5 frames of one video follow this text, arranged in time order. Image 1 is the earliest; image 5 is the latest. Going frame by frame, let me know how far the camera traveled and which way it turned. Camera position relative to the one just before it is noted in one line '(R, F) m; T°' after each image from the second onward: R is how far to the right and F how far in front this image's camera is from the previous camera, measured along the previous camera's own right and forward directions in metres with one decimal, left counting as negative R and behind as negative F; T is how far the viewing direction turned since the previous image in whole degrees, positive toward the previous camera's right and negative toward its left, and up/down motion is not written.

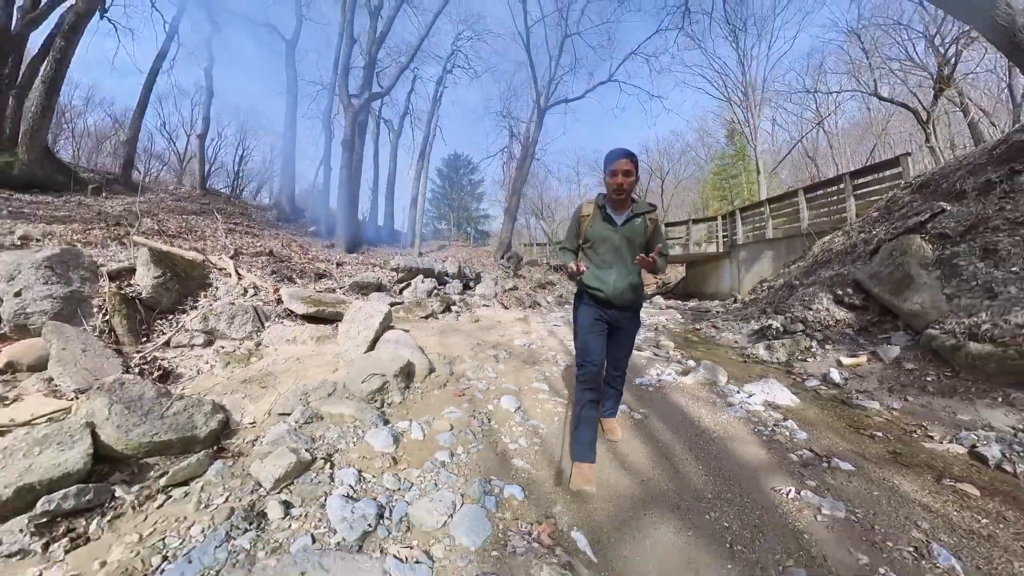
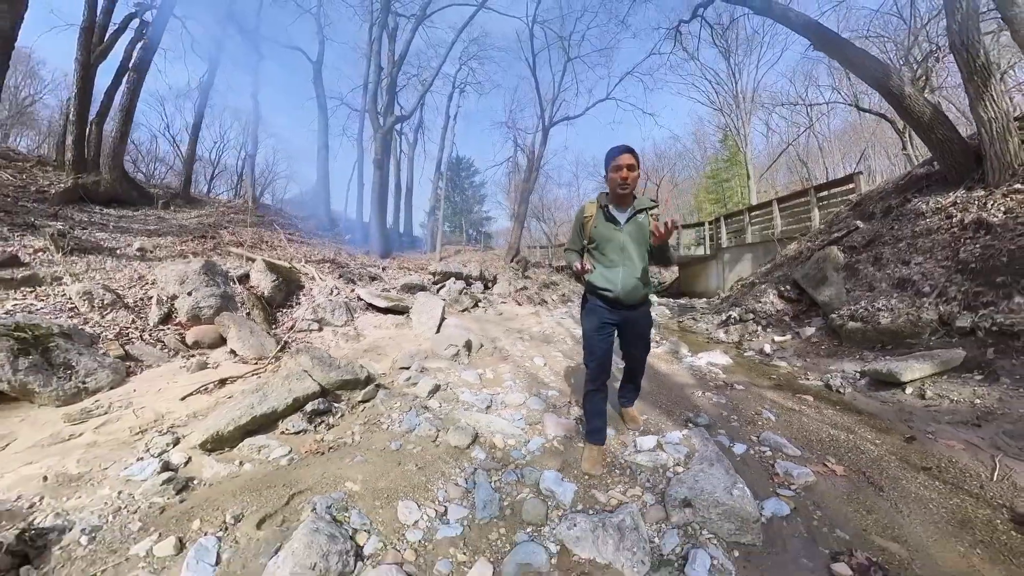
(-0.3, -1.4) m; 0°
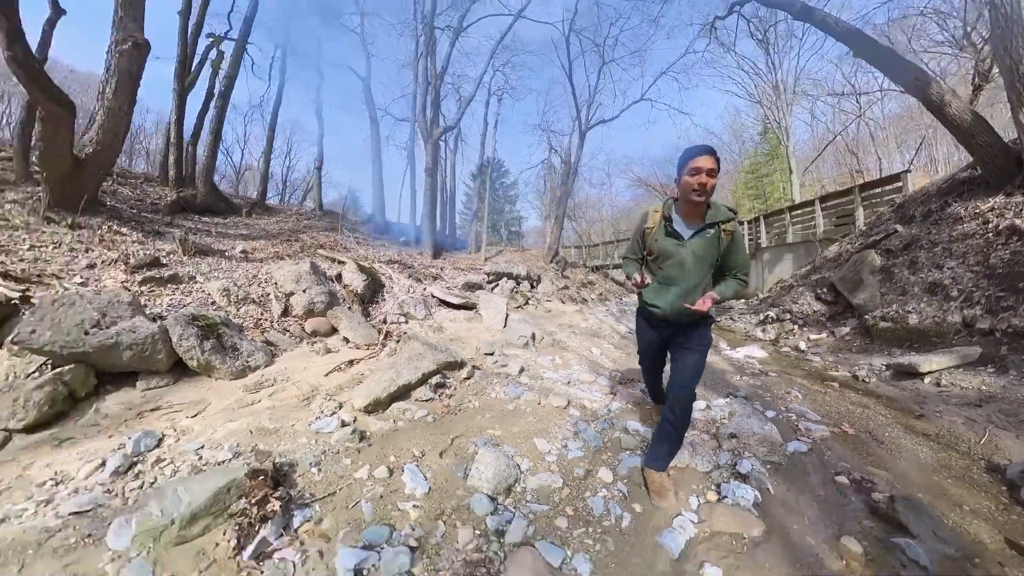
(-0.4, -0.8) m; -4°
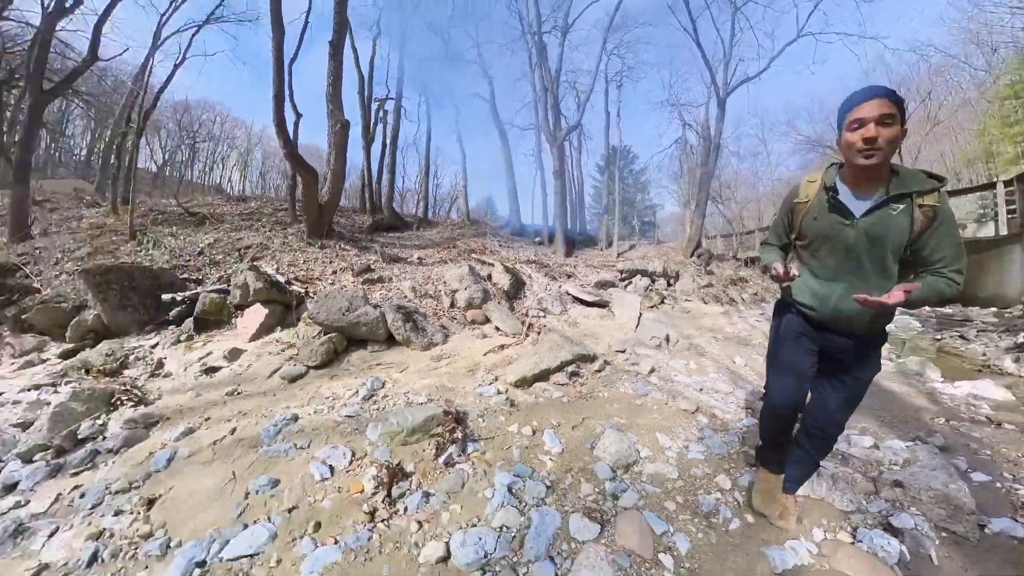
(+0.1, -0.3) m; -20°
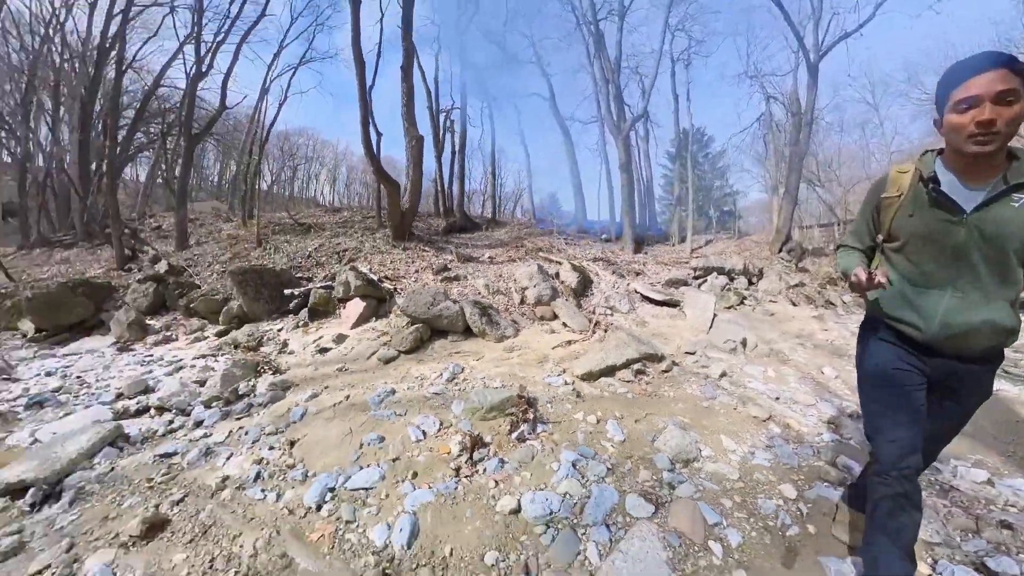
(0.0, -0.2) m; -10°
